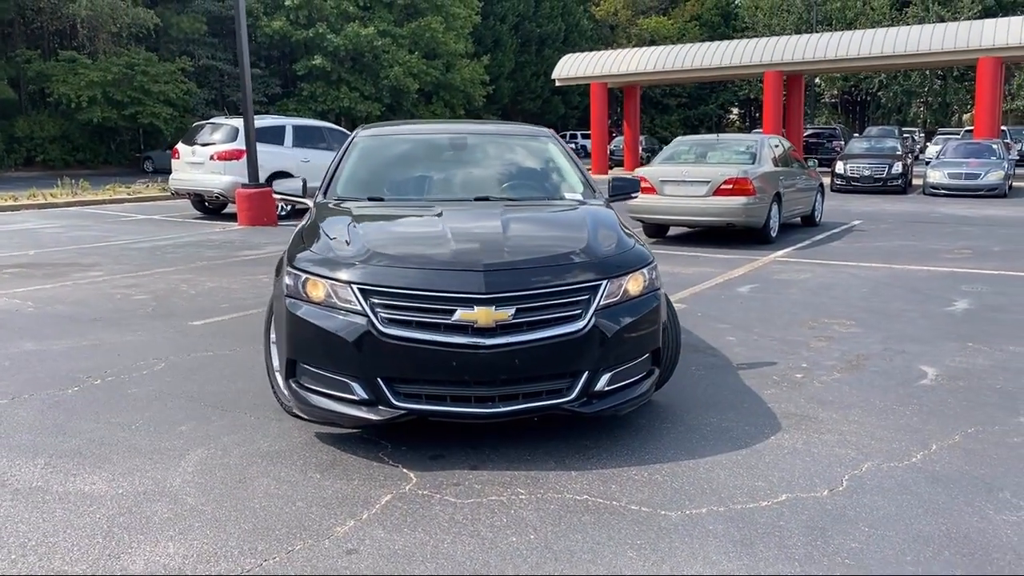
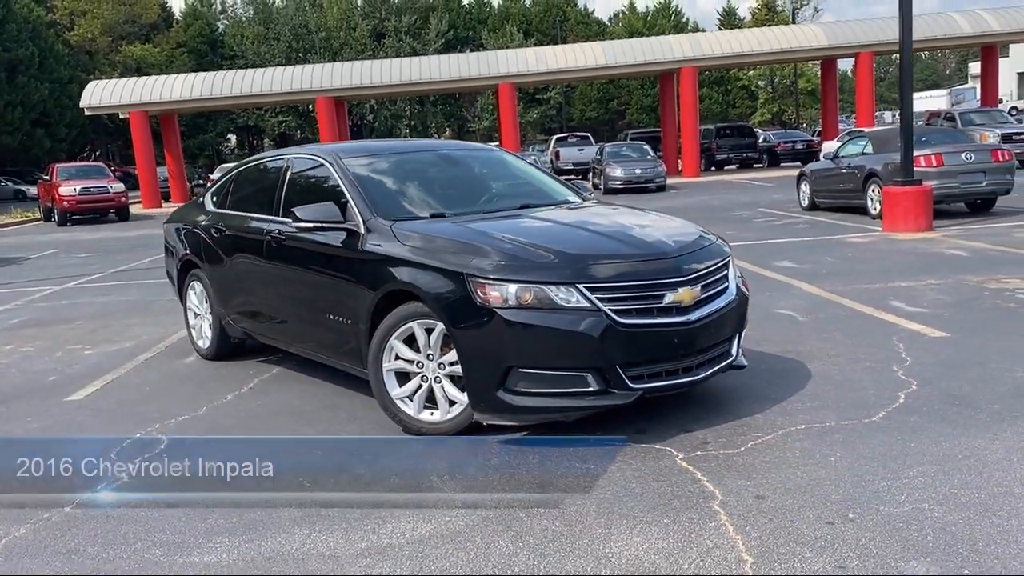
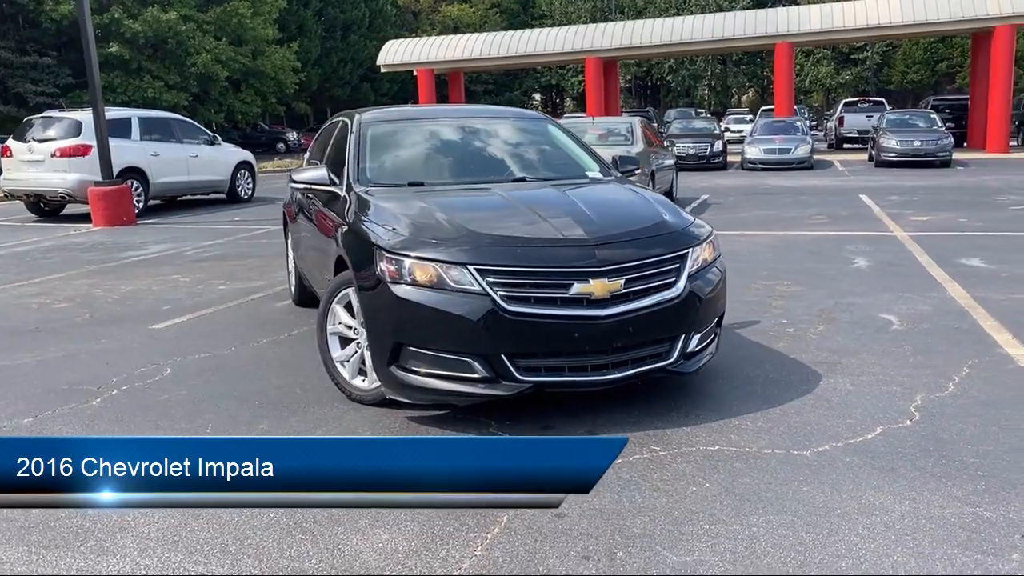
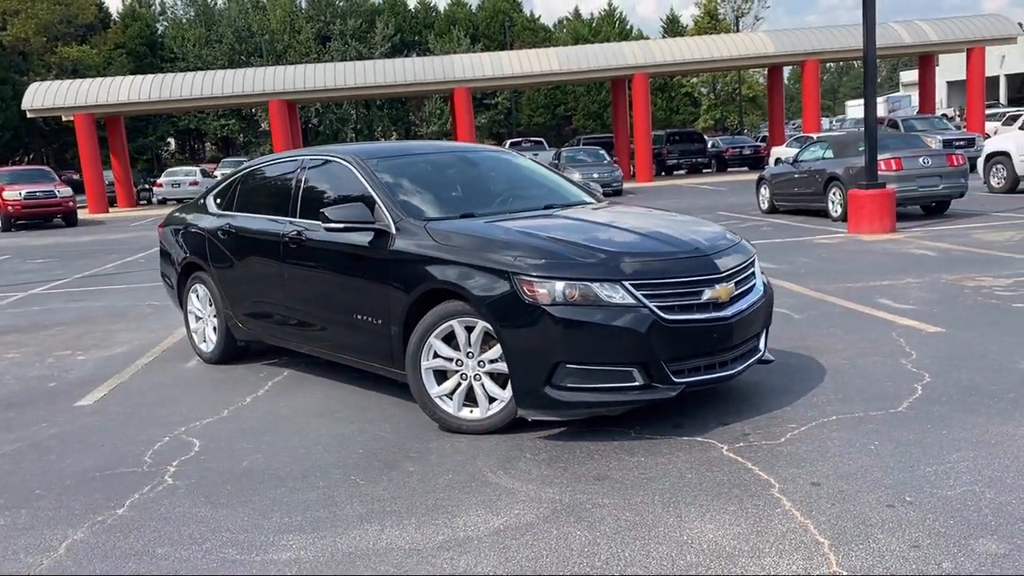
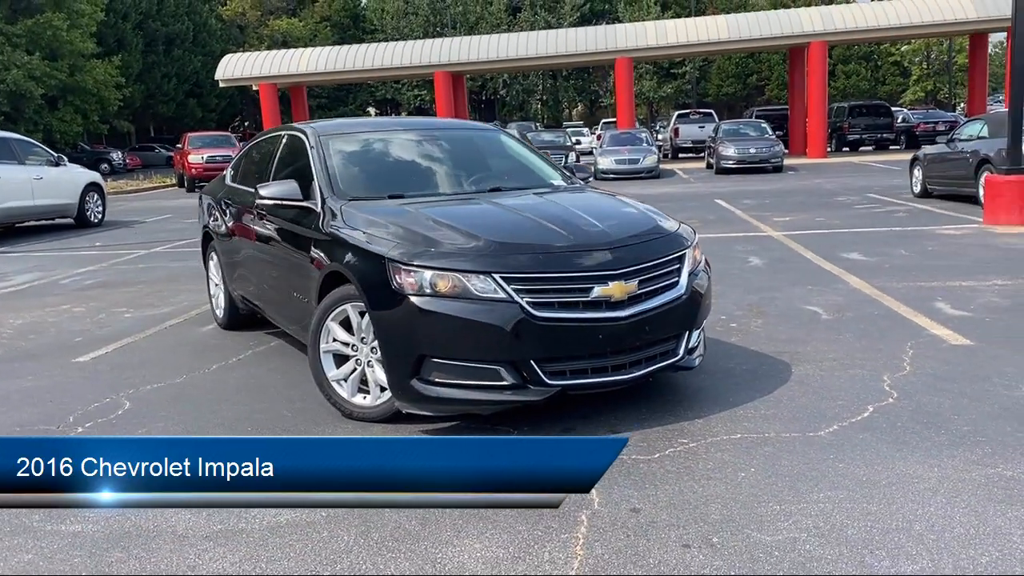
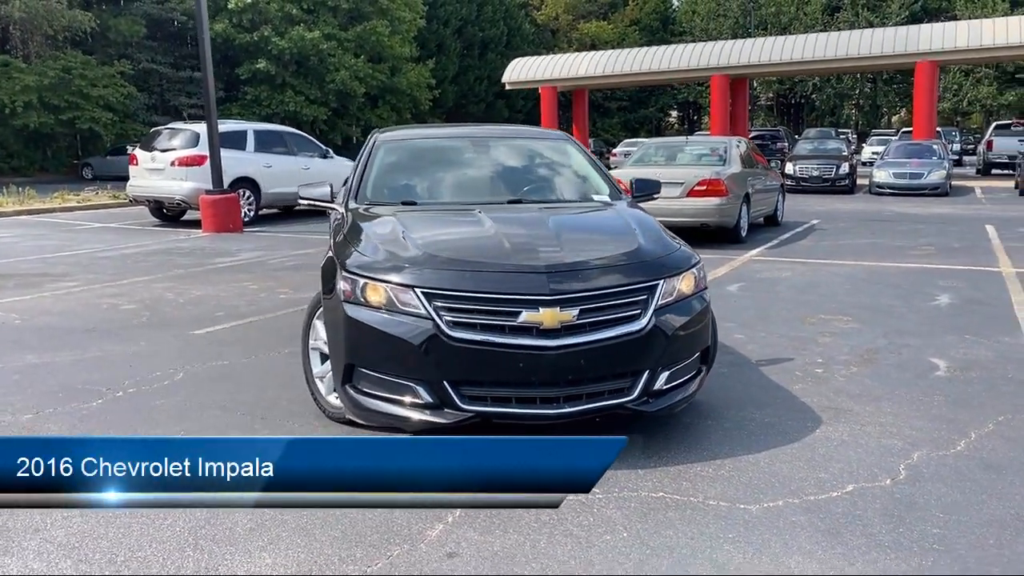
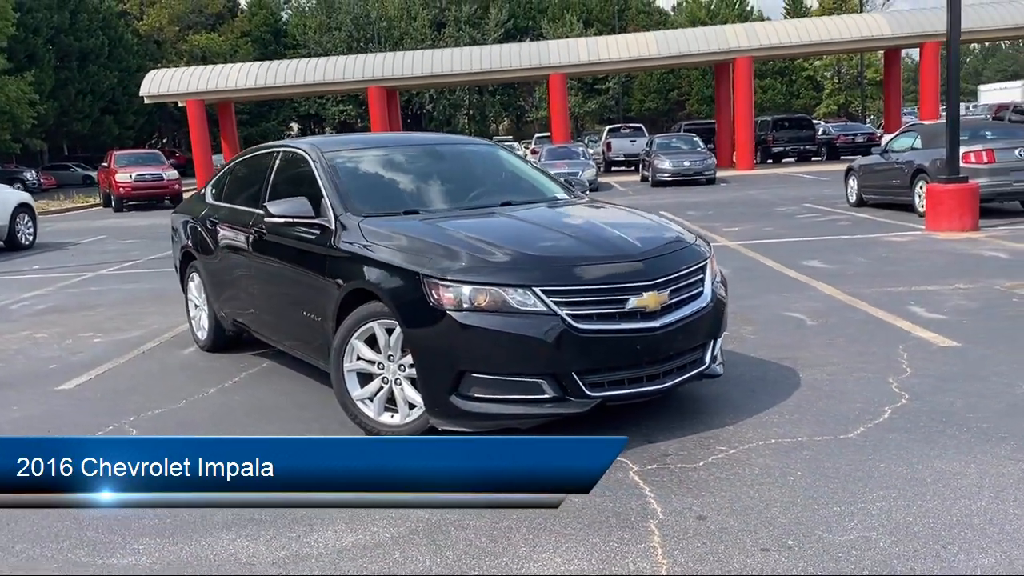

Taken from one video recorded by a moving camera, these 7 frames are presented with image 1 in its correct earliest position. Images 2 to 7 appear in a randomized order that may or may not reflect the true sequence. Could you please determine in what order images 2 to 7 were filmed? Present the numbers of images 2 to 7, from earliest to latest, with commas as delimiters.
6, 3, 5, 7, 2, 4
